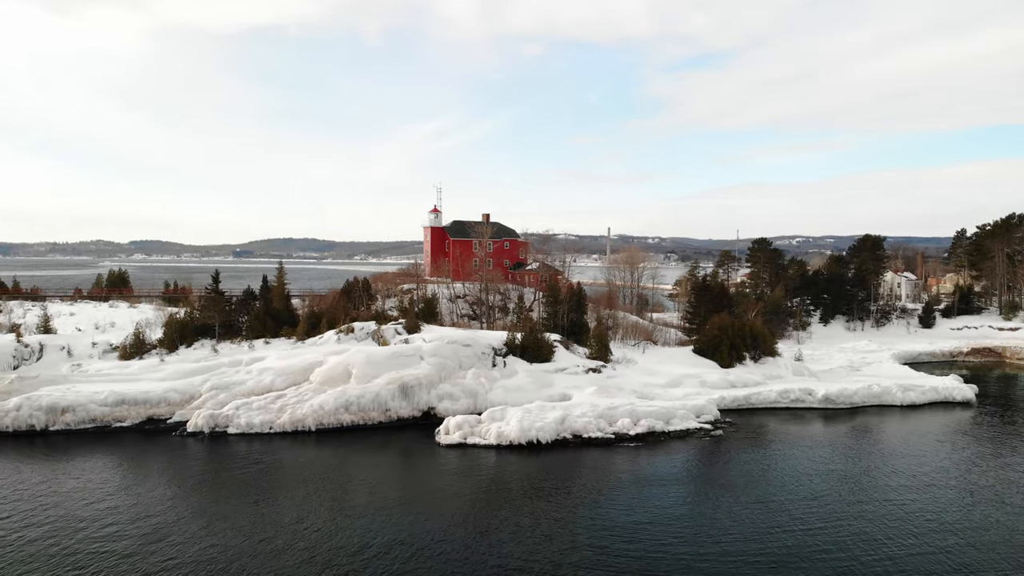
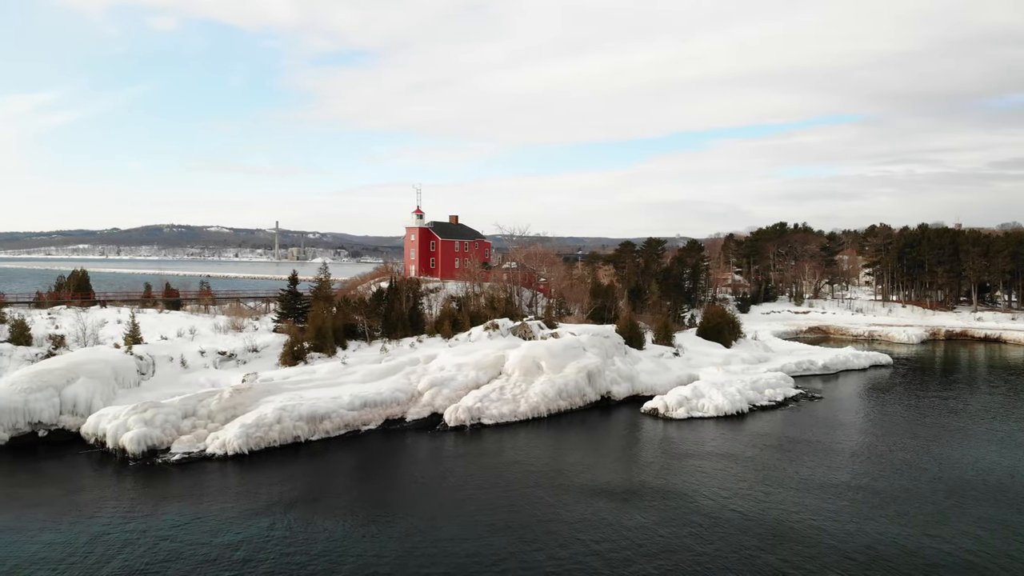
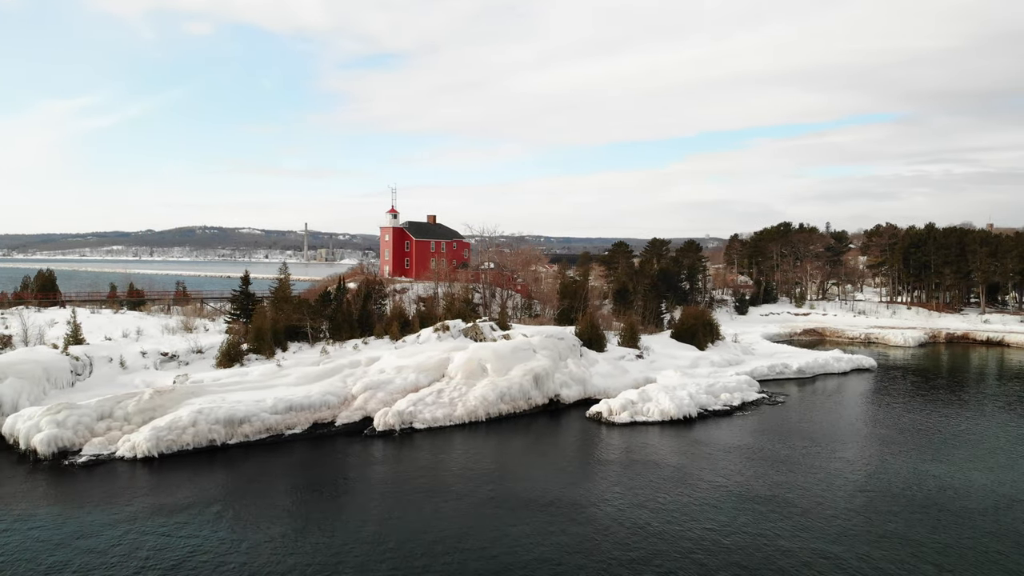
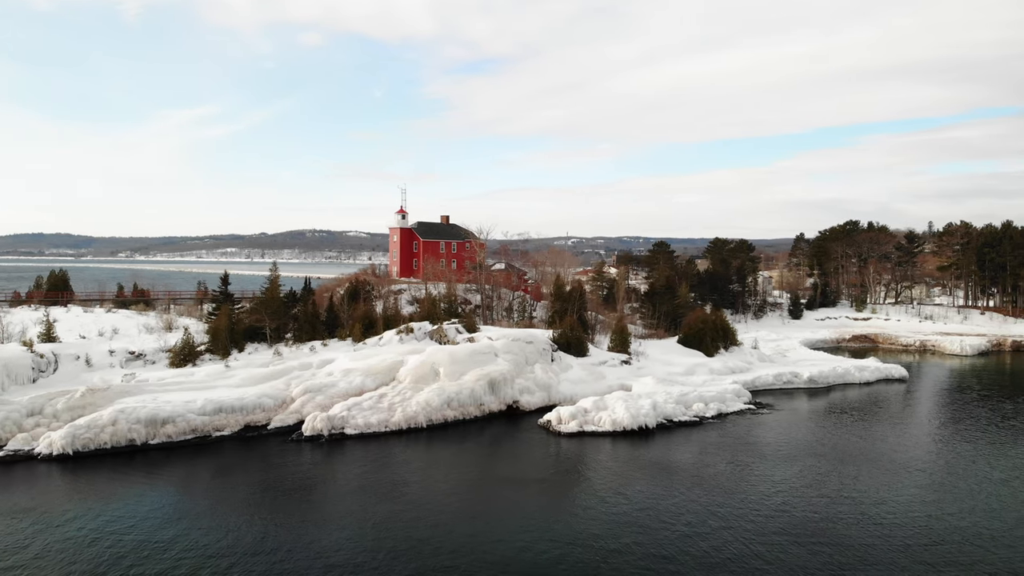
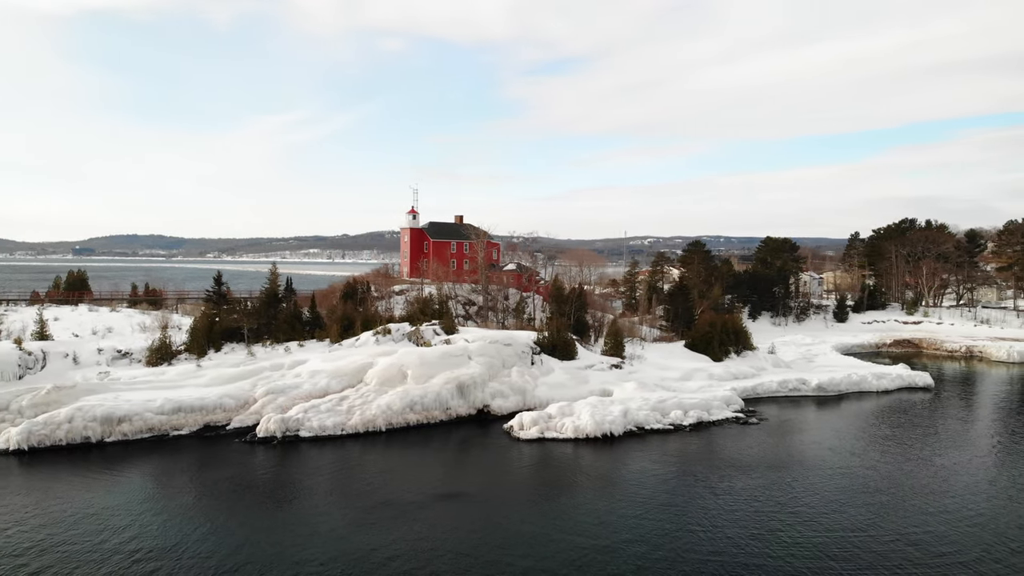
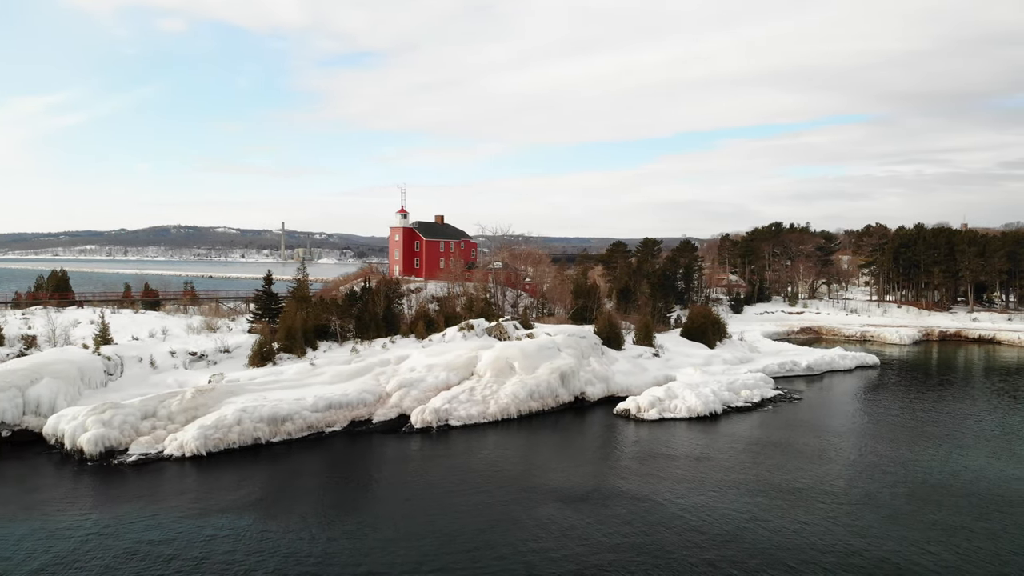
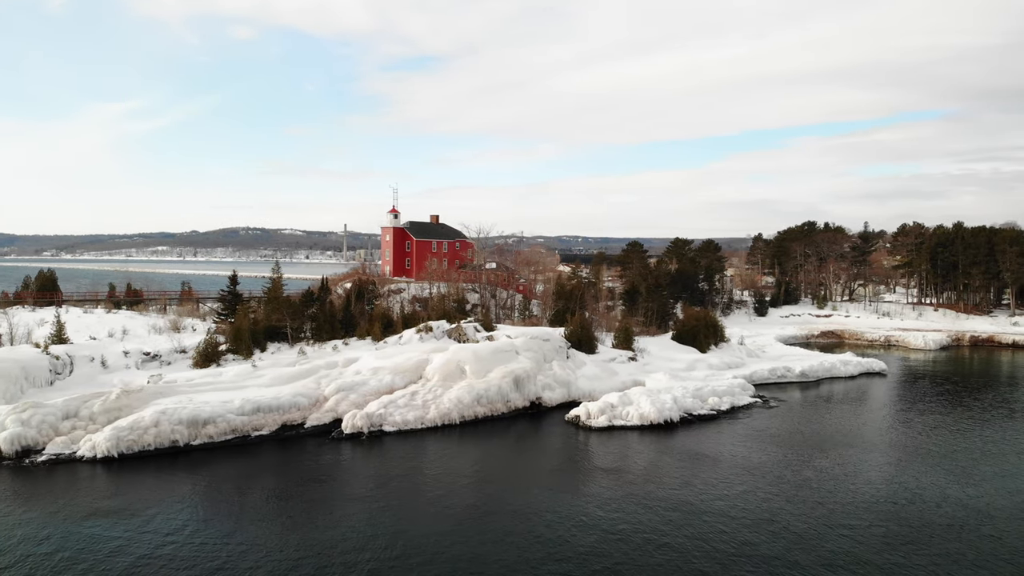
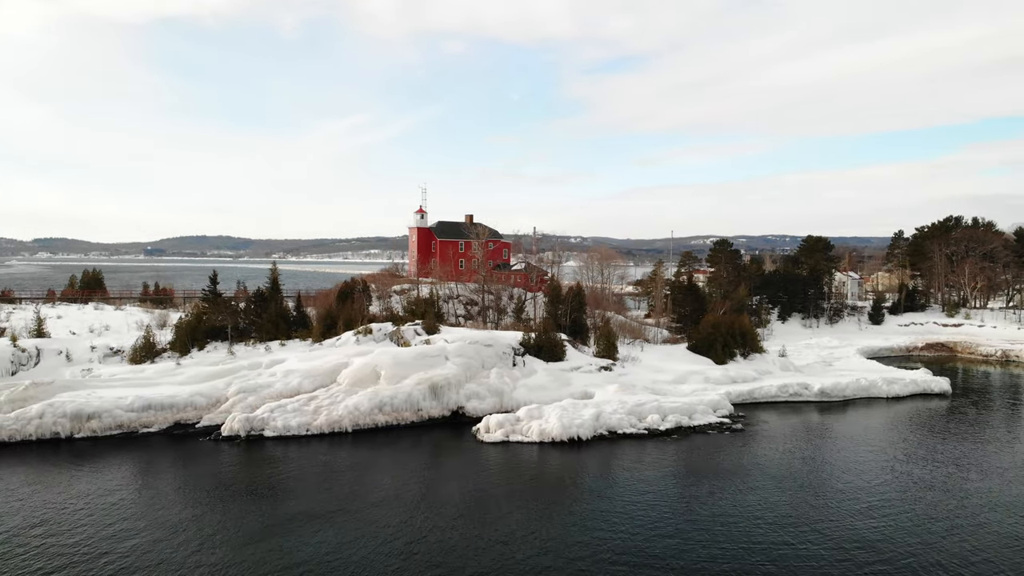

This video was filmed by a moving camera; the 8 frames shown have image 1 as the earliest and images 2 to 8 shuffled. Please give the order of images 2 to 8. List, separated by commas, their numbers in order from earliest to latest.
8, 5, 4, 7, 3, 6, 2
